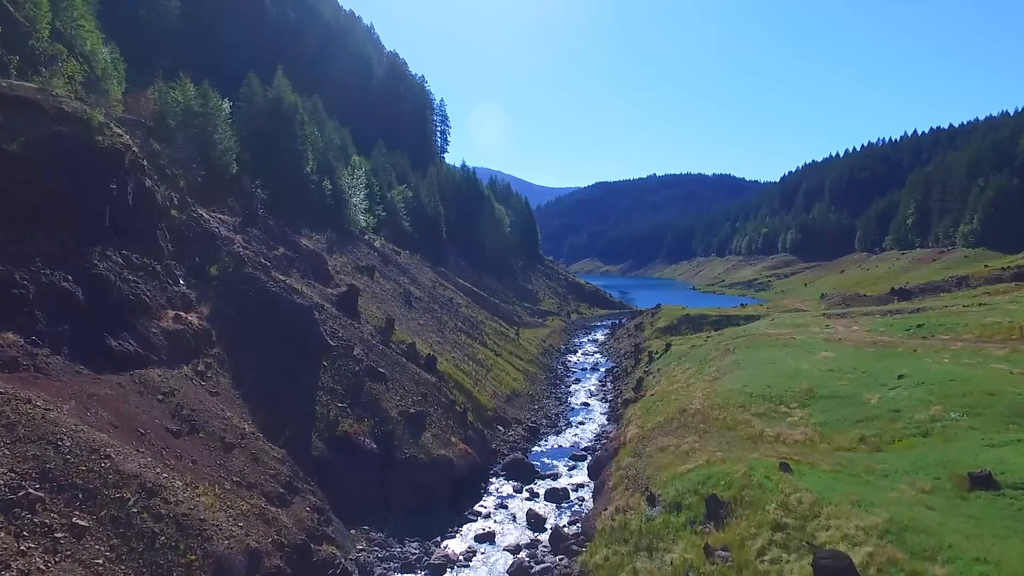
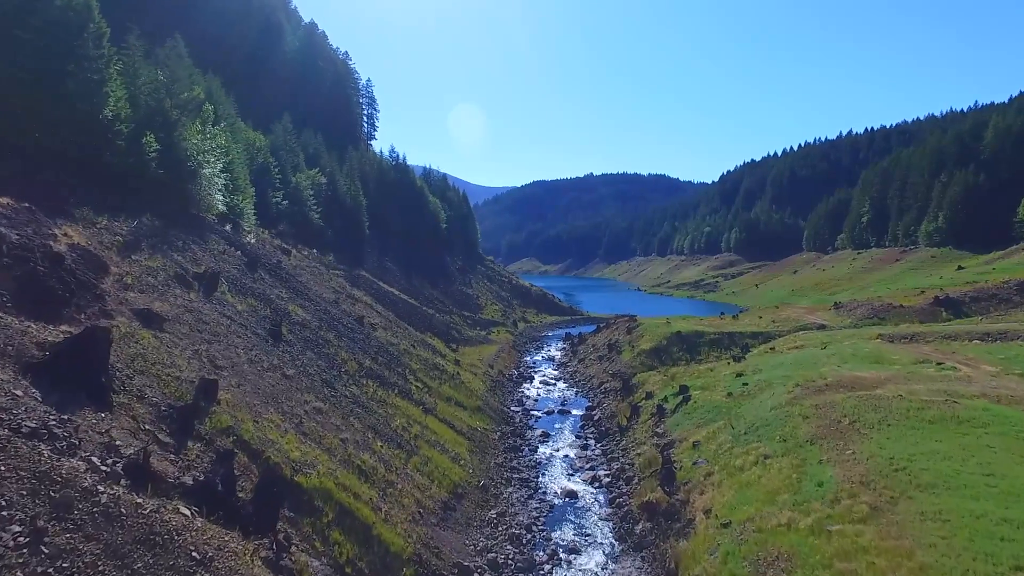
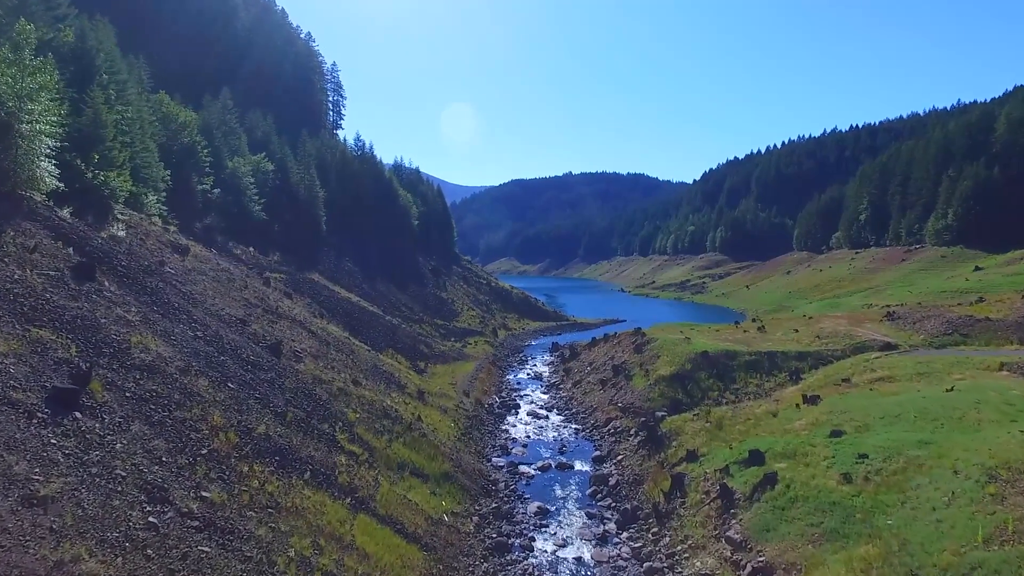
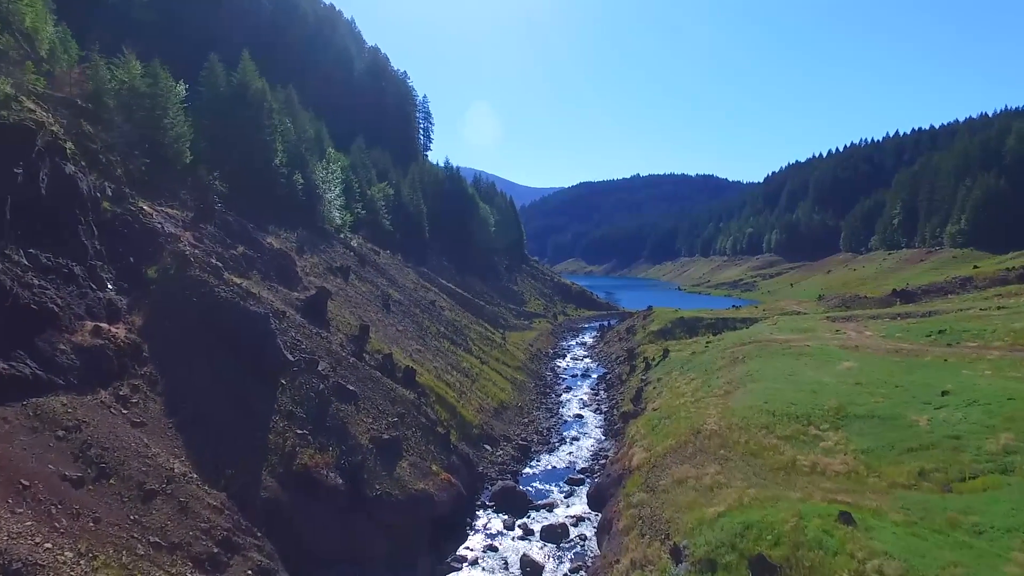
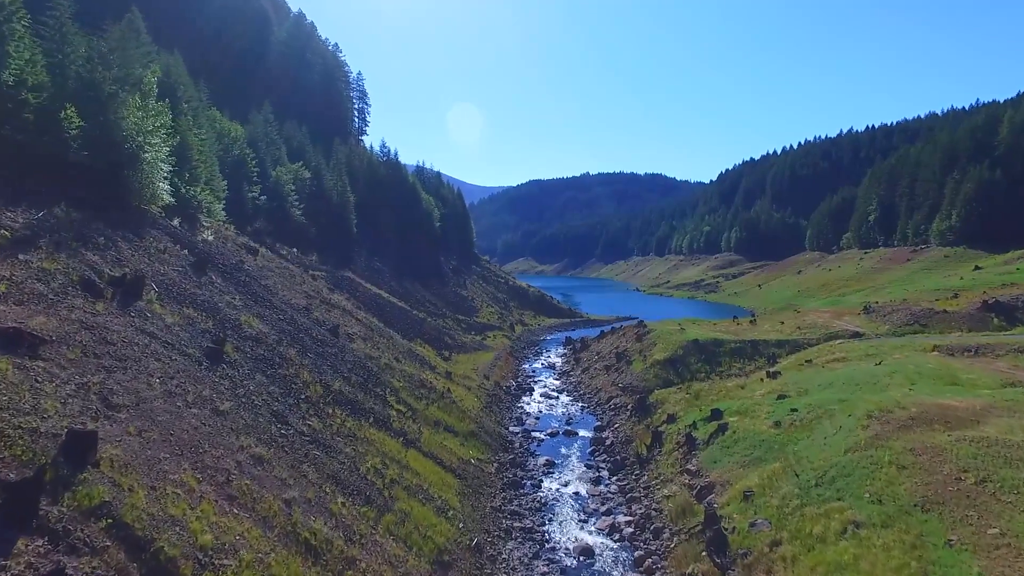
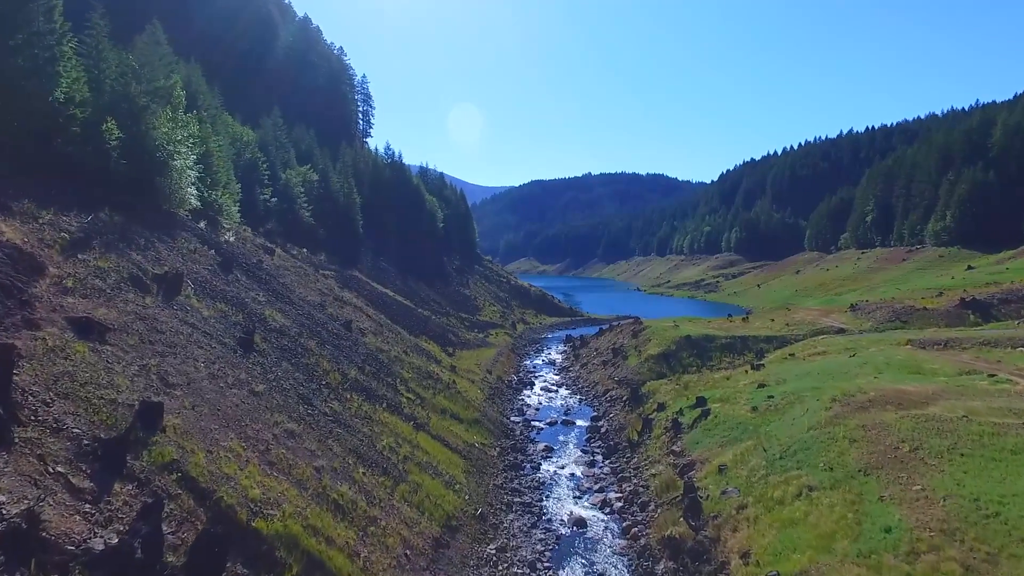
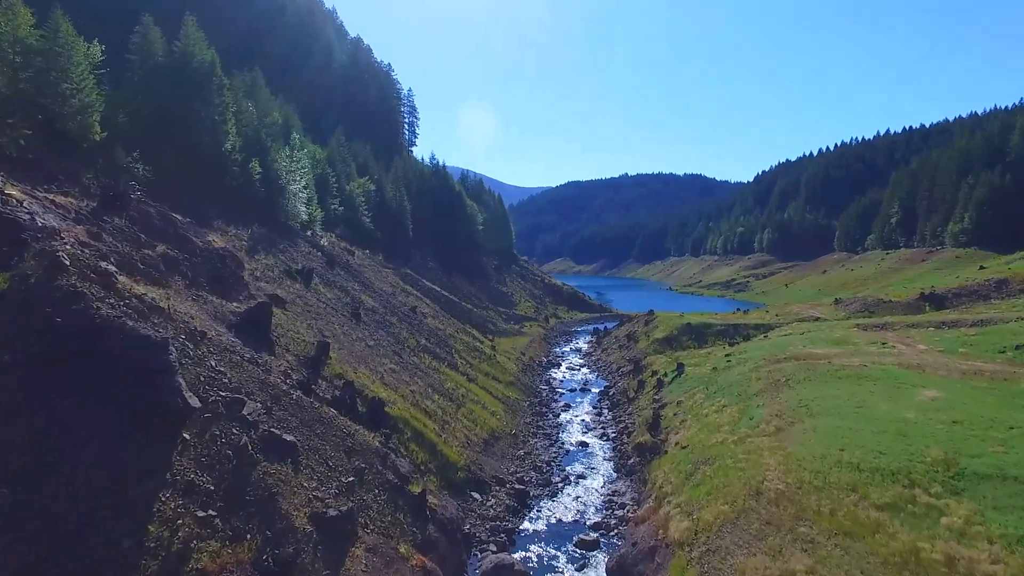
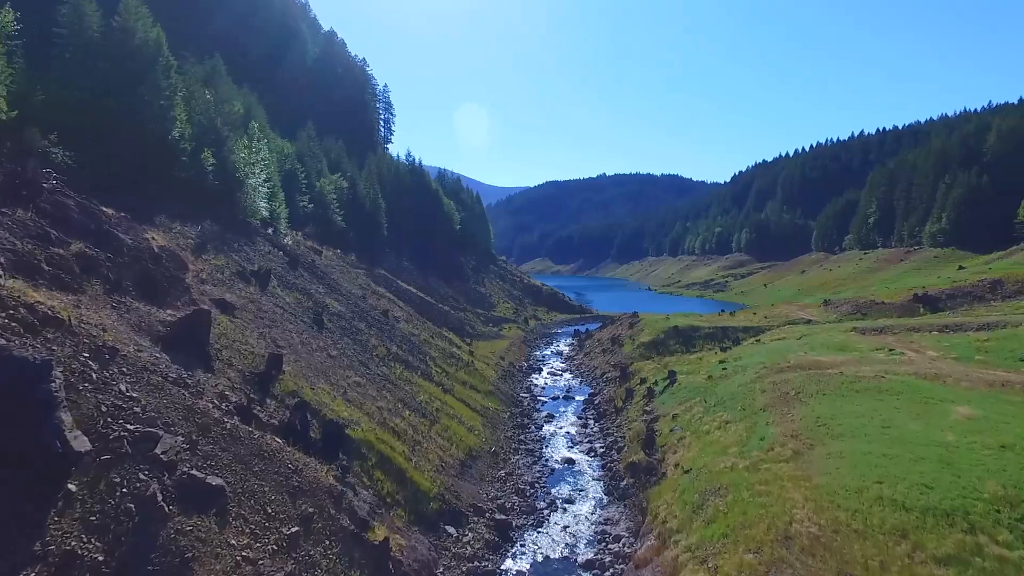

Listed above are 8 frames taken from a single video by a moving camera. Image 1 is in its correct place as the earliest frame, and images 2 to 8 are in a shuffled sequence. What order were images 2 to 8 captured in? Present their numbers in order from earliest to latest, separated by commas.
4, 7, 8, 2, 6, 5, 3
